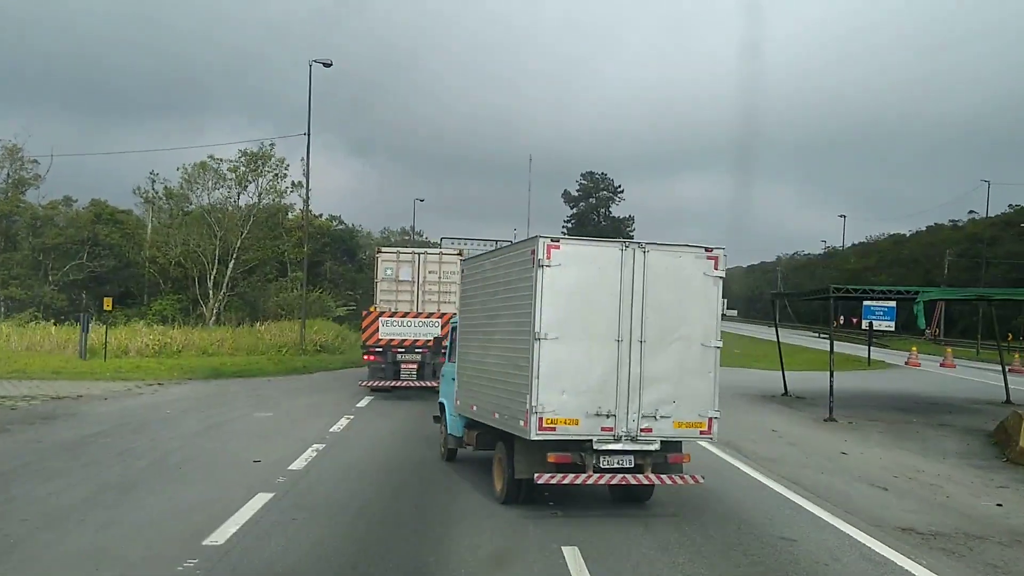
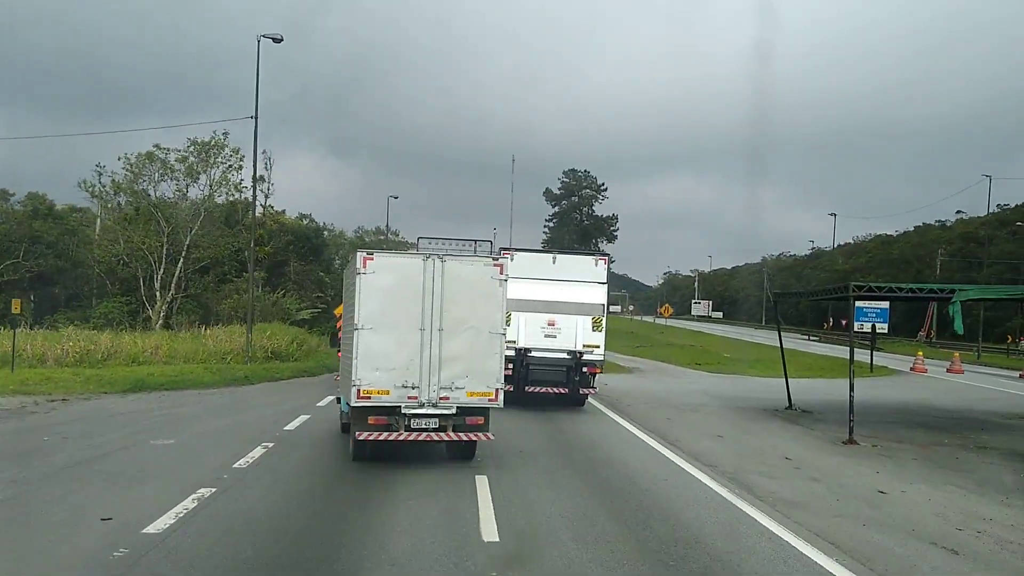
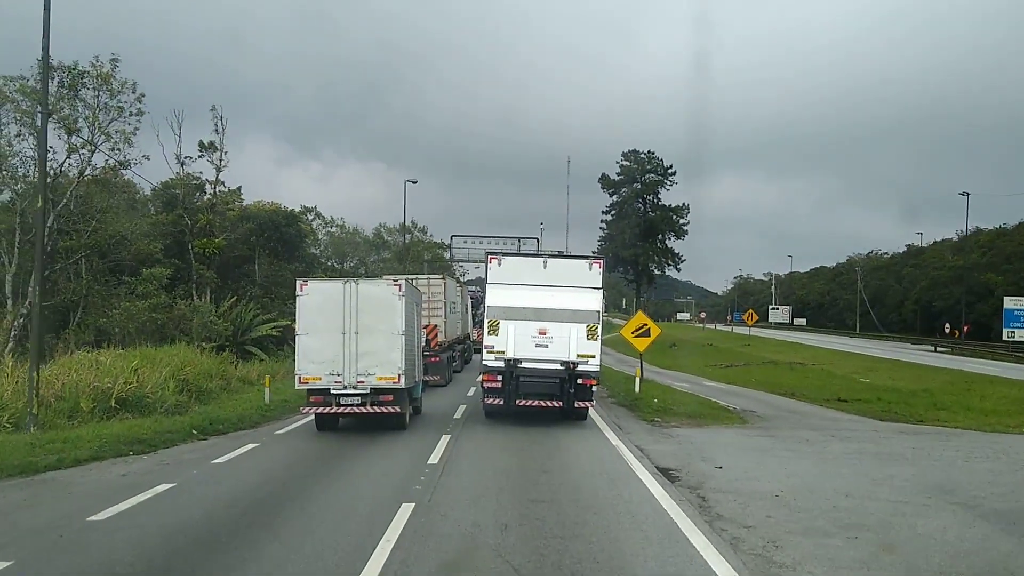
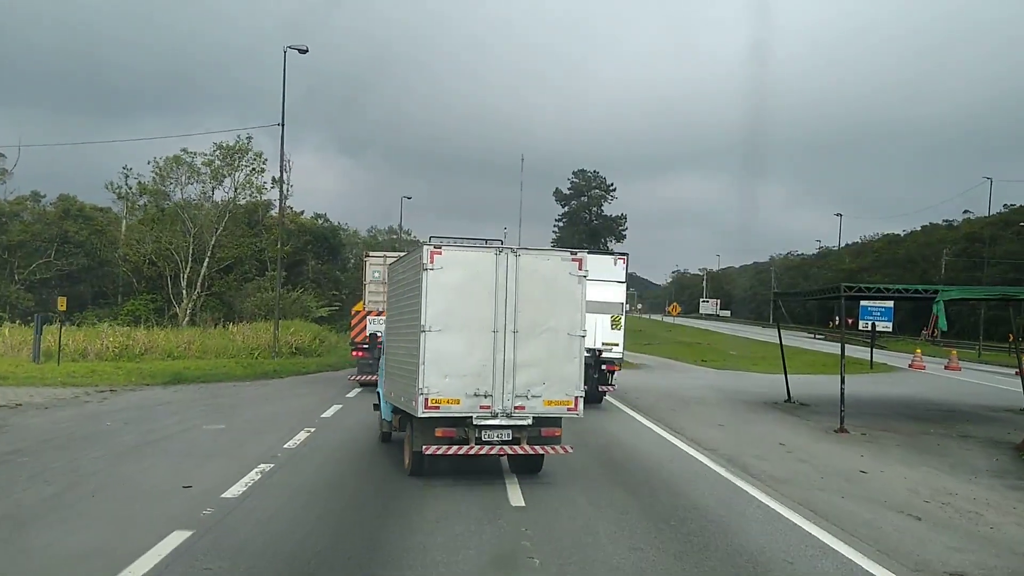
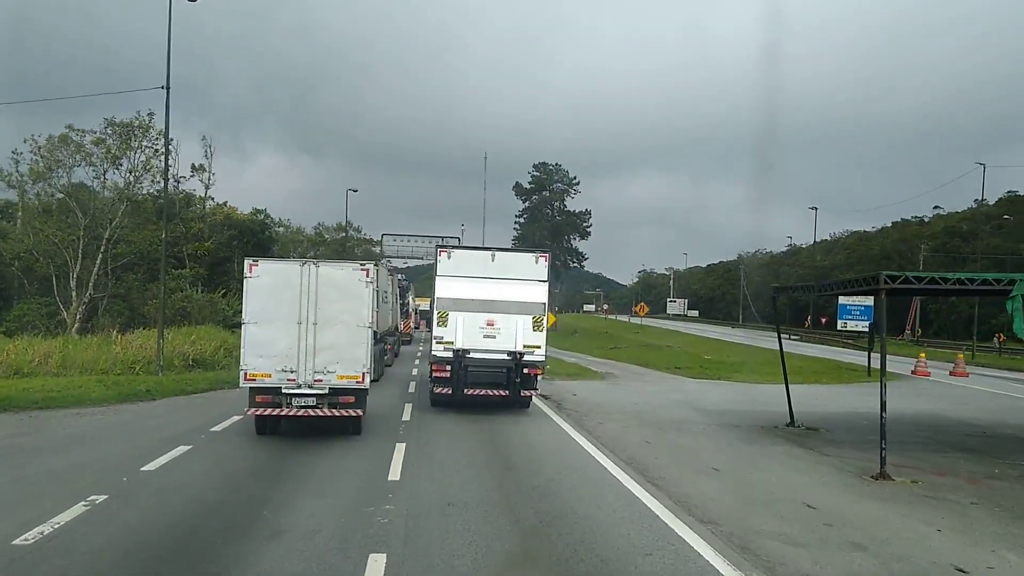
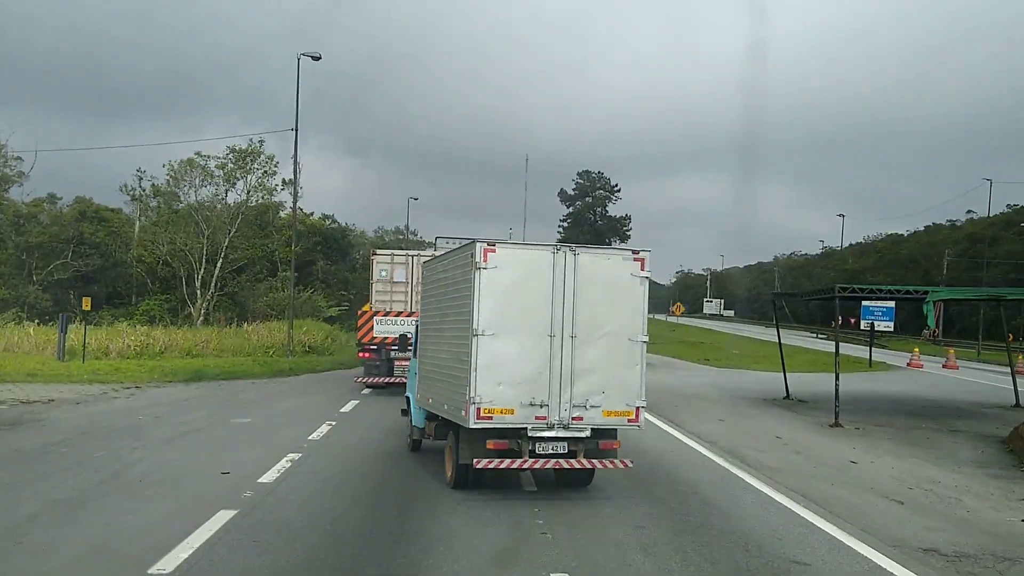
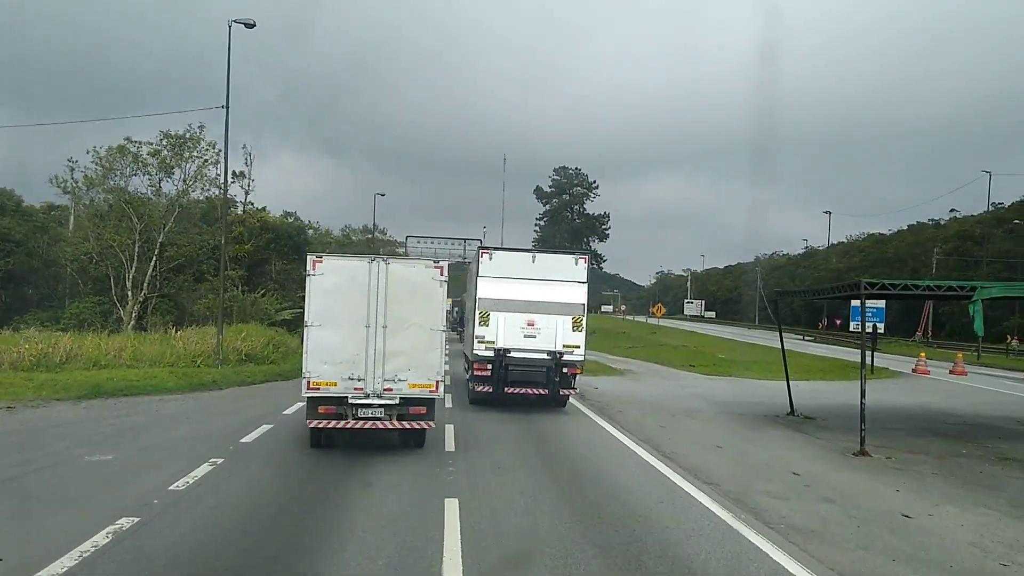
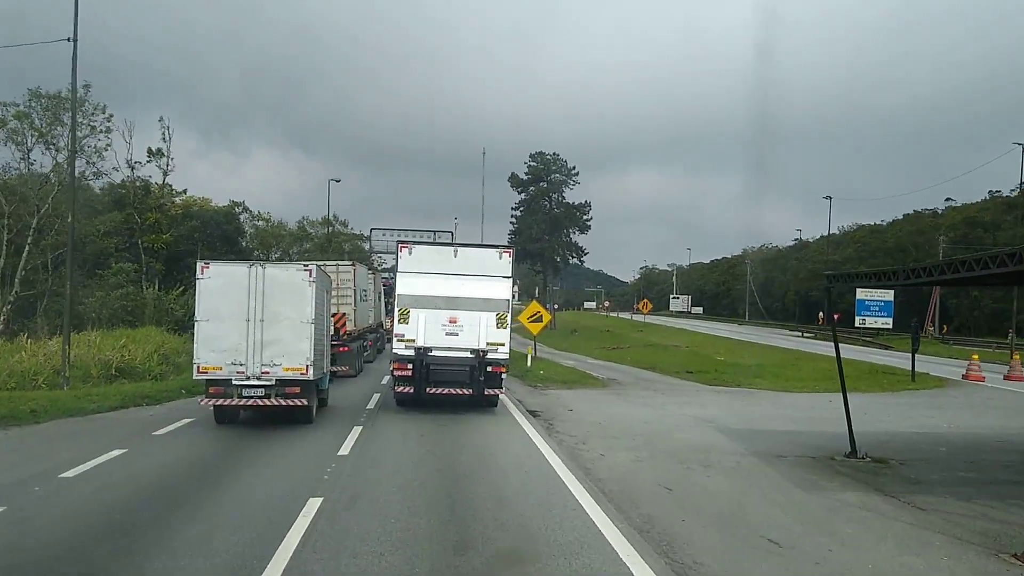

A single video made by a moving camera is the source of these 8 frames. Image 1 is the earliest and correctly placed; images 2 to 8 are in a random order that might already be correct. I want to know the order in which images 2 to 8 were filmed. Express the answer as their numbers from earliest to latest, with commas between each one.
6, 4, 2, 7, 5, 8, 3
